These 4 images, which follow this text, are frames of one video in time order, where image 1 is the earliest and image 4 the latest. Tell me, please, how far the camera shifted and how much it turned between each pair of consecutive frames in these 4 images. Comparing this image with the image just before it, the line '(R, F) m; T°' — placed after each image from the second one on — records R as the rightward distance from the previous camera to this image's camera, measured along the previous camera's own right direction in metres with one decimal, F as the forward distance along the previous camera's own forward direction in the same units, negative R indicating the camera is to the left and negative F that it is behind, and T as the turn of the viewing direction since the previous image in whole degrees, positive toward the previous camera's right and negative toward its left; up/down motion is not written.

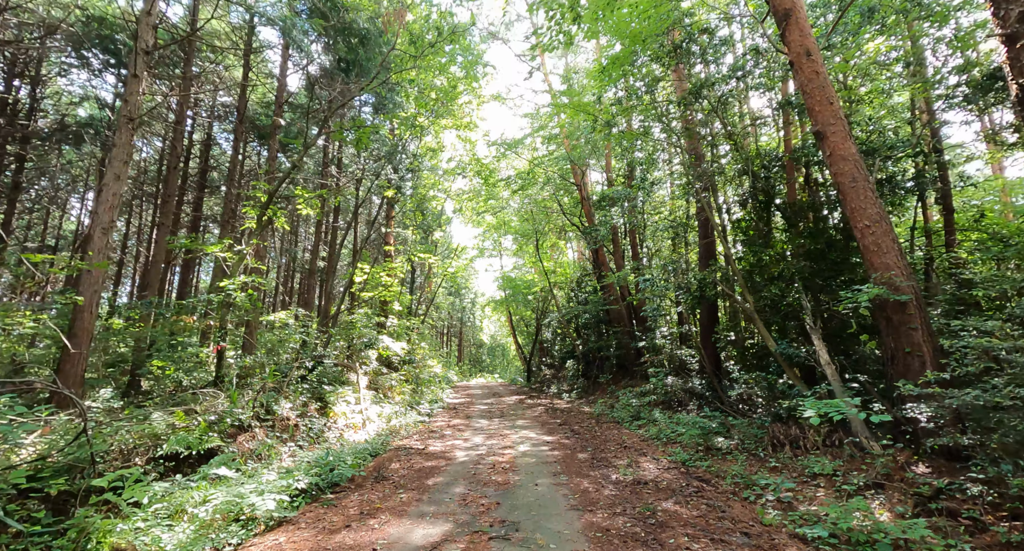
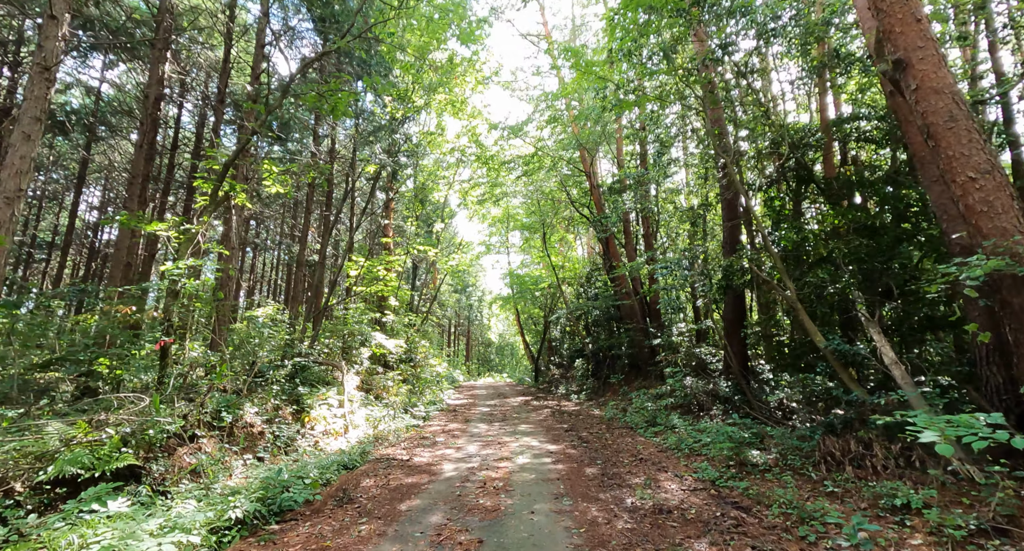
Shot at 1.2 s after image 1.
(+0.2, +1.1) m; -1°
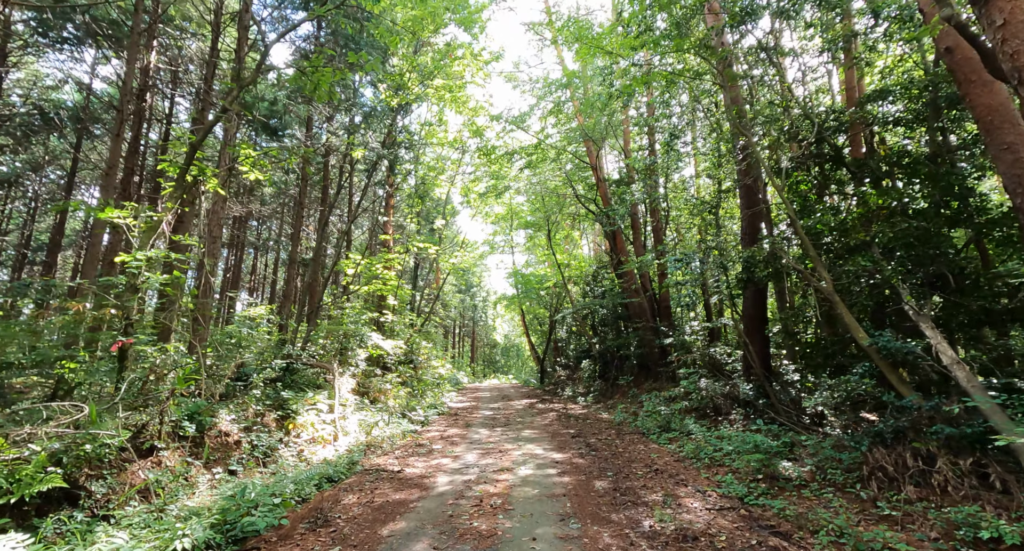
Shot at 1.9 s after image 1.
(+0.1, +0.7) m; -1°
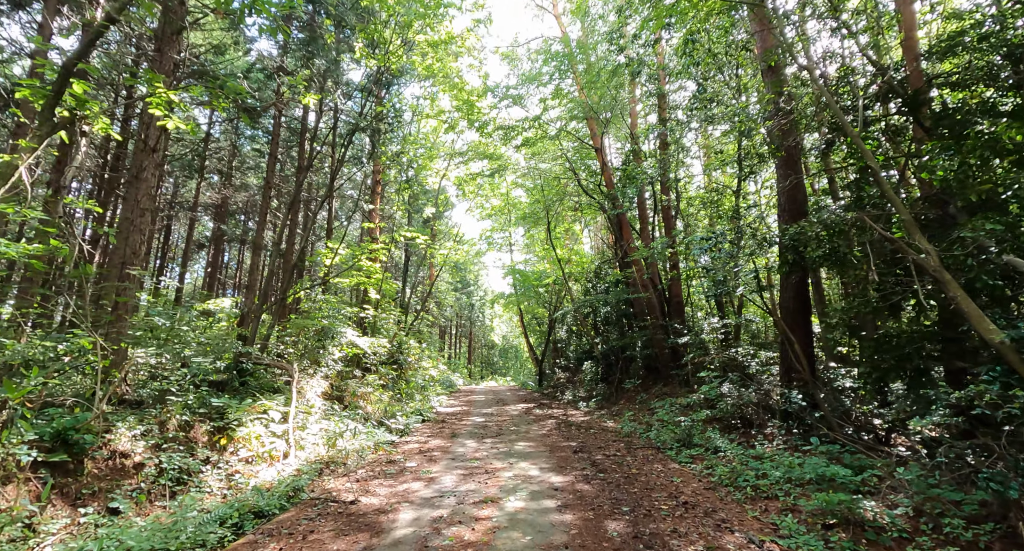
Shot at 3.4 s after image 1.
(+0.1, +1.4) m; 0°
